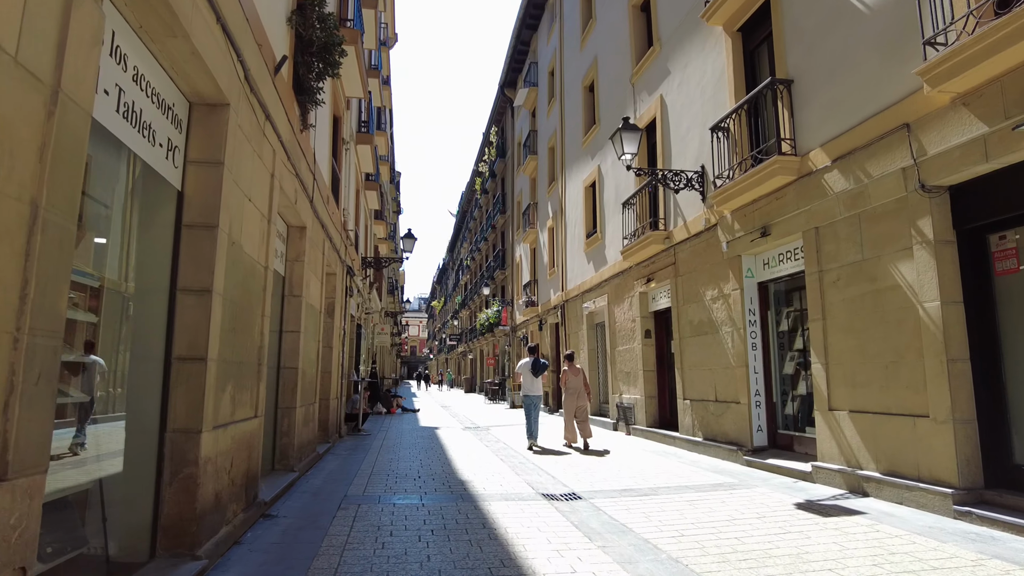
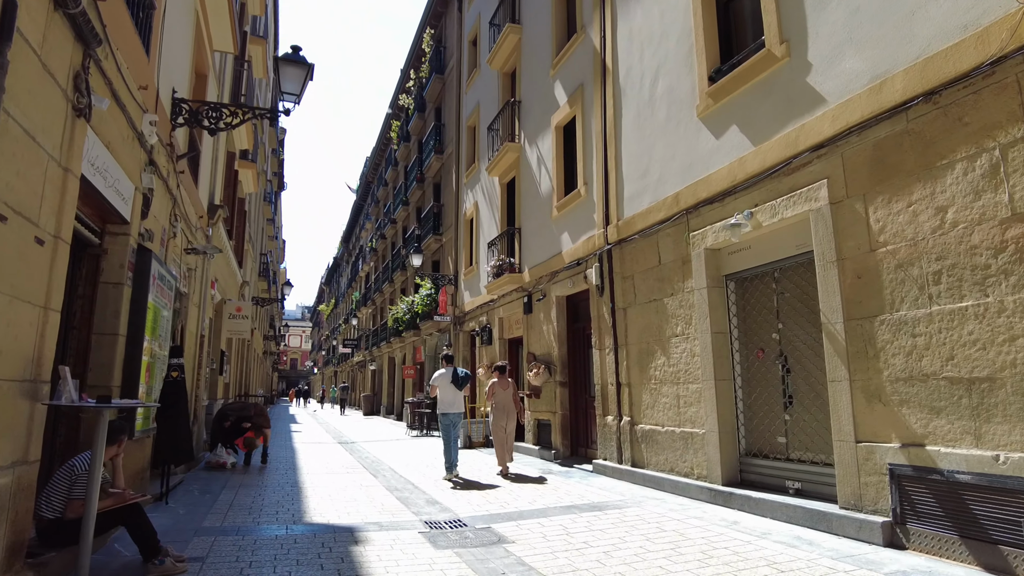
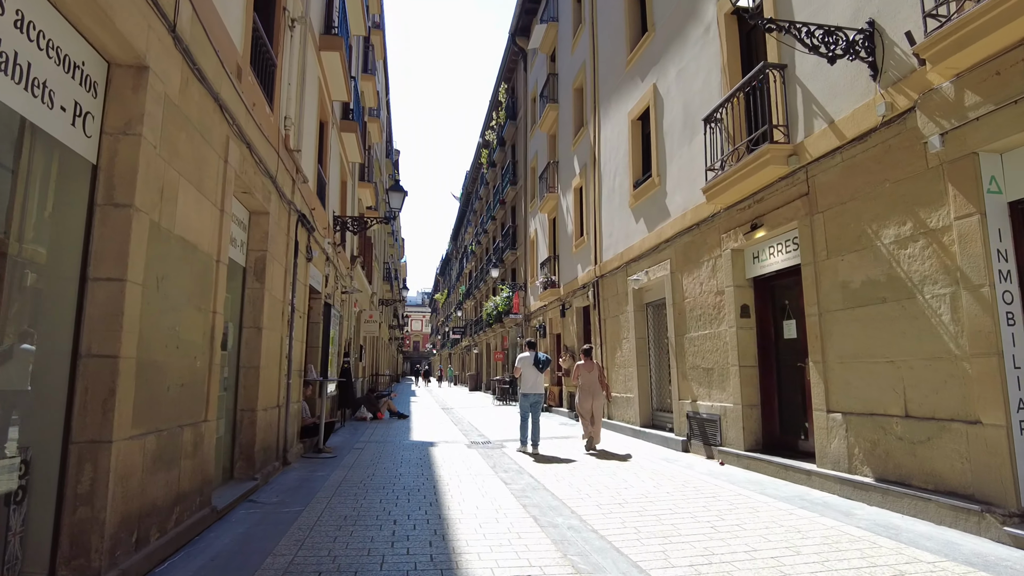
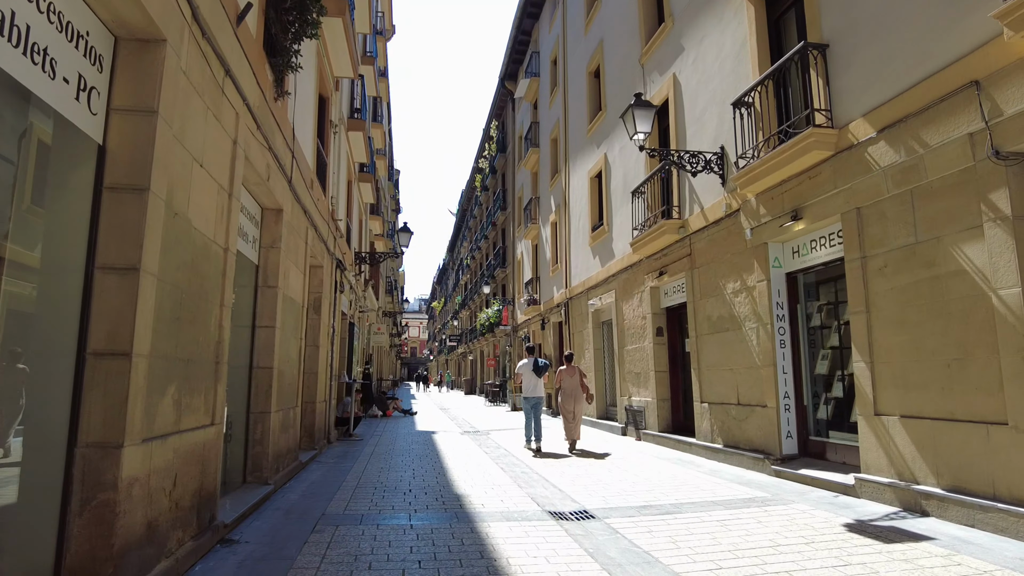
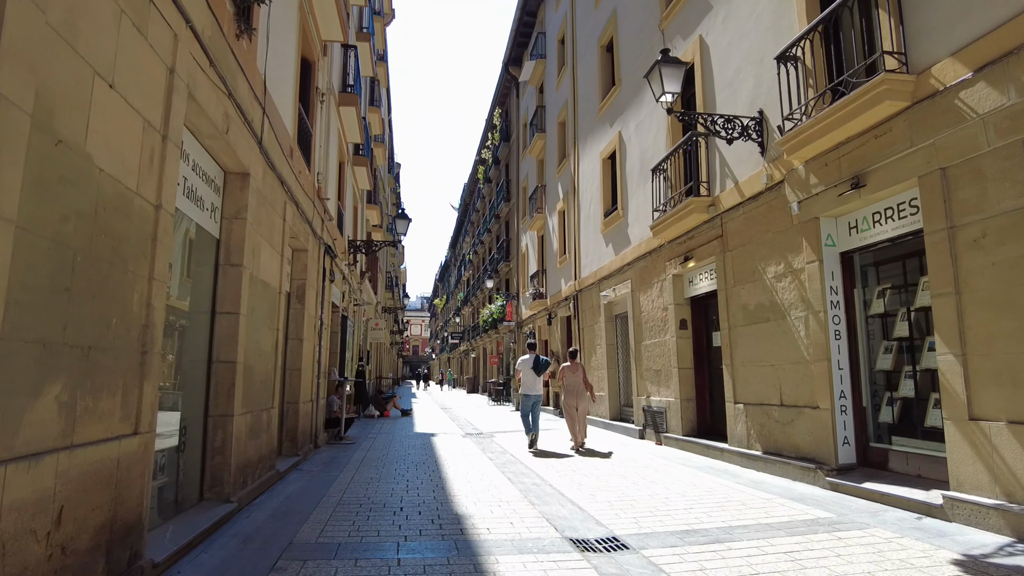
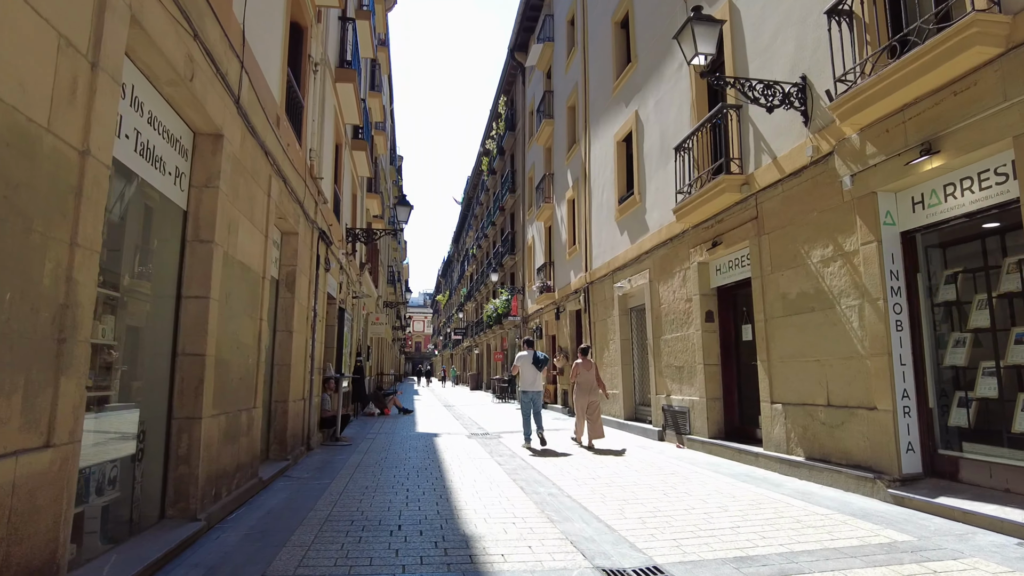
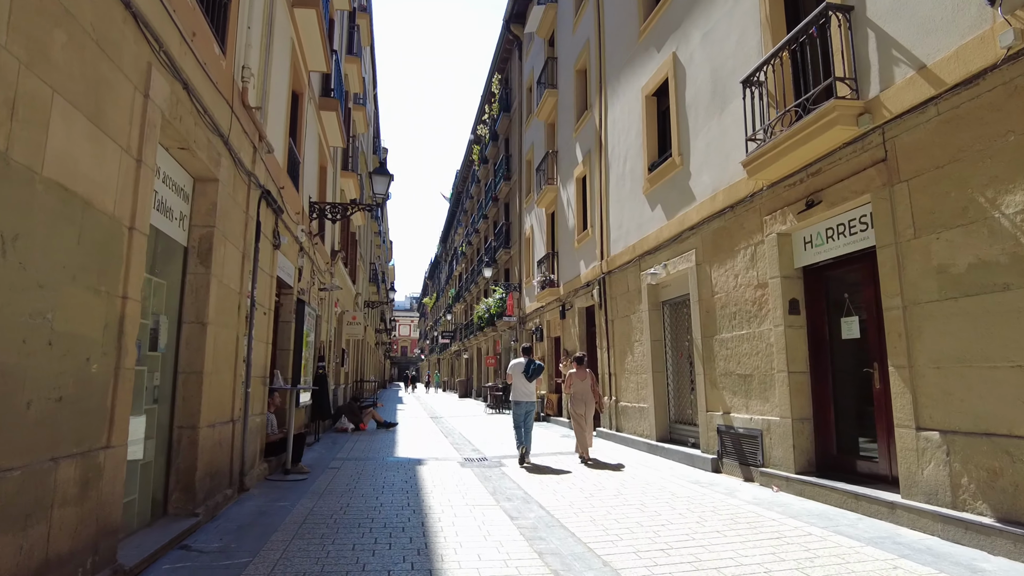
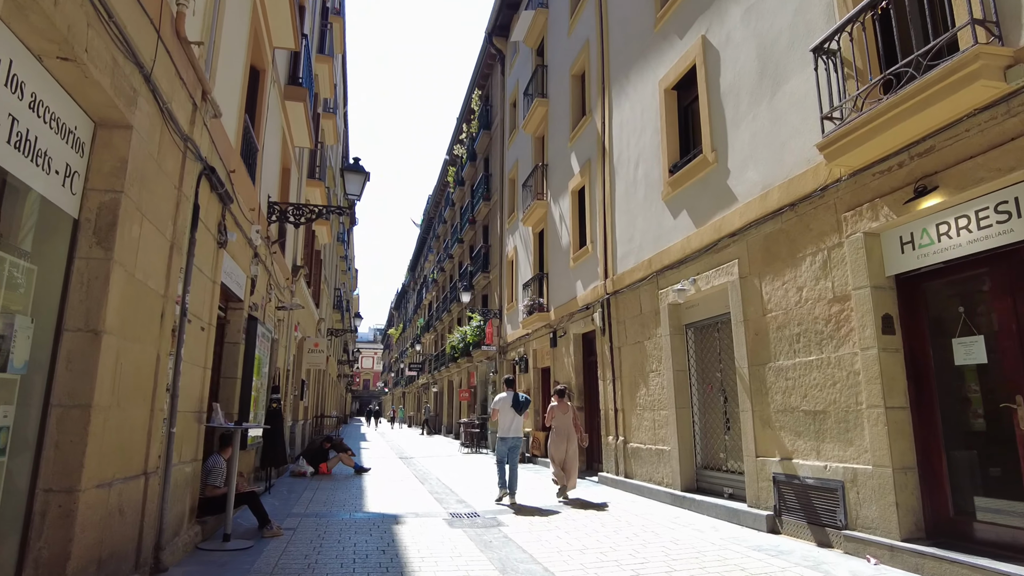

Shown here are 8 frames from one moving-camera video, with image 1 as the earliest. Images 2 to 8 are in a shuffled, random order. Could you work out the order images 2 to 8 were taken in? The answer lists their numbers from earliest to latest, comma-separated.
4, 5, 6, 3, 7, 8, 2
